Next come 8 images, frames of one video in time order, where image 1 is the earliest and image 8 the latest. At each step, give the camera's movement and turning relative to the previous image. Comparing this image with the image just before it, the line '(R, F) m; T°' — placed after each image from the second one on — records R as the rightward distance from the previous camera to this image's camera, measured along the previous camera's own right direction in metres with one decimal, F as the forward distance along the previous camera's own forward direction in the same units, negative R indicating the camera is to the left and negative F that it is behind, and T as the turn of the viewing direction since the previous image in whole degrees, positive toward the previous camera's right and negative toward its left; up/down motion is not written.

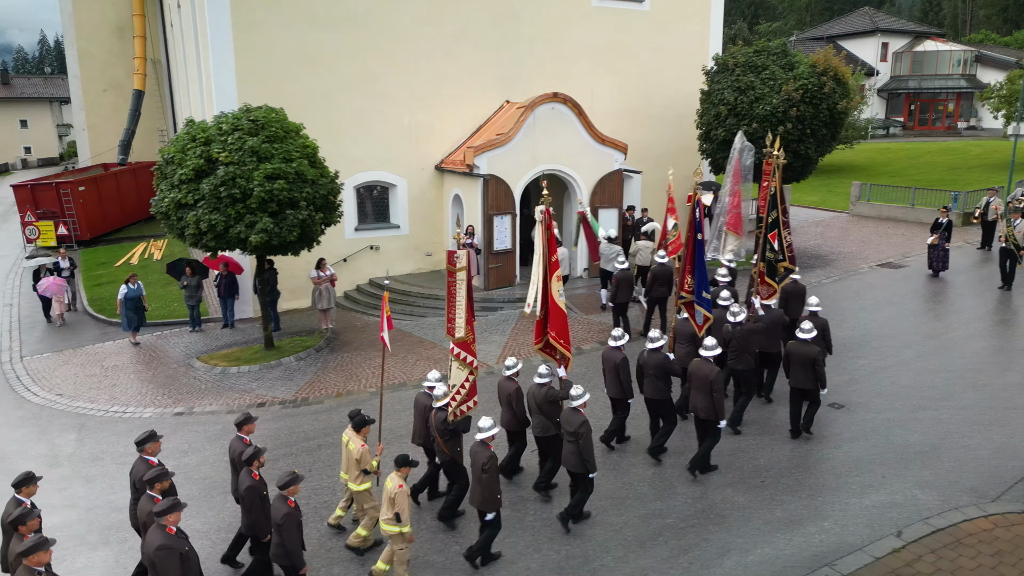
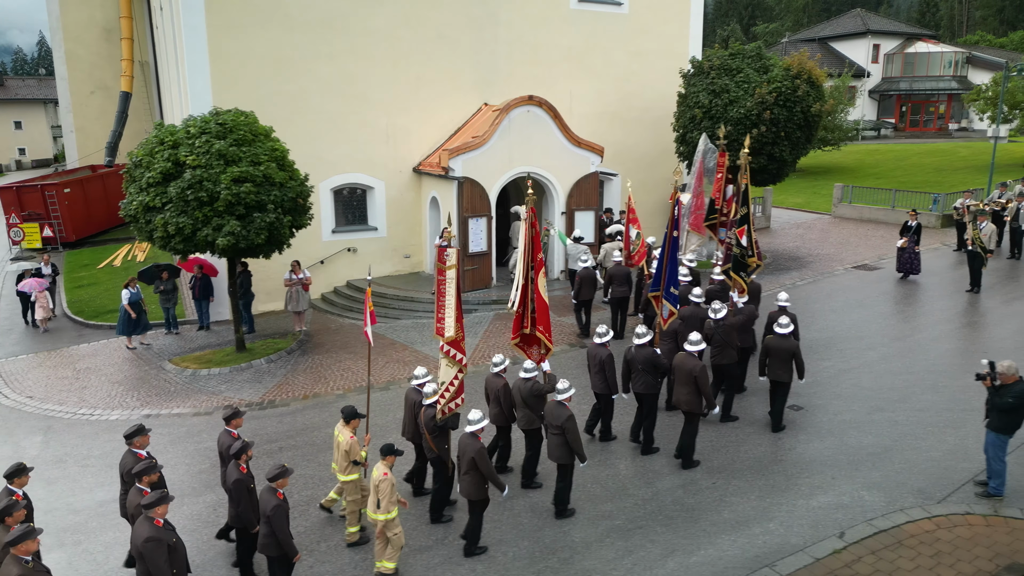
(+0.5, -0.1) m; 0°
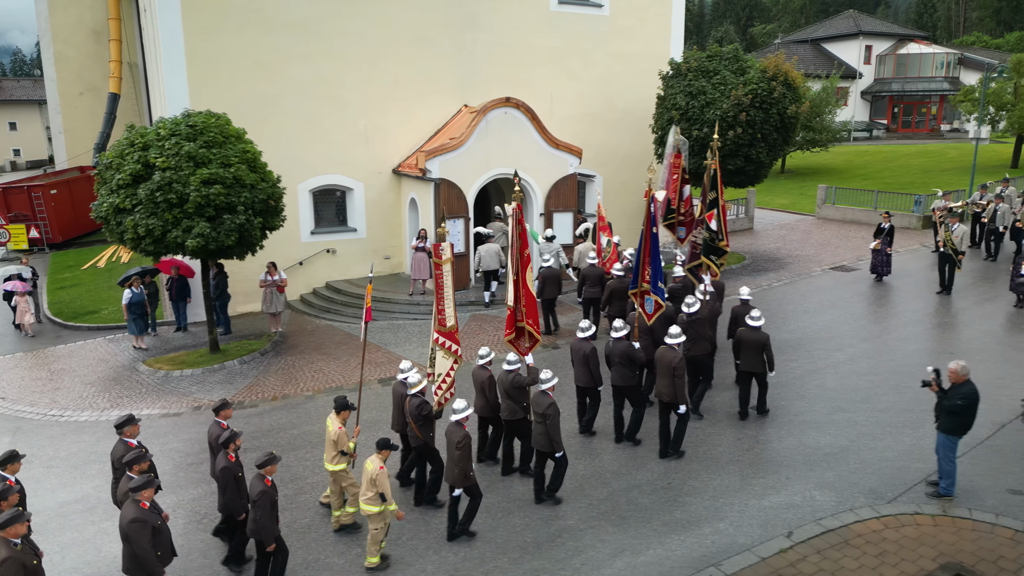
(+0.5, -0.1) m; 0°
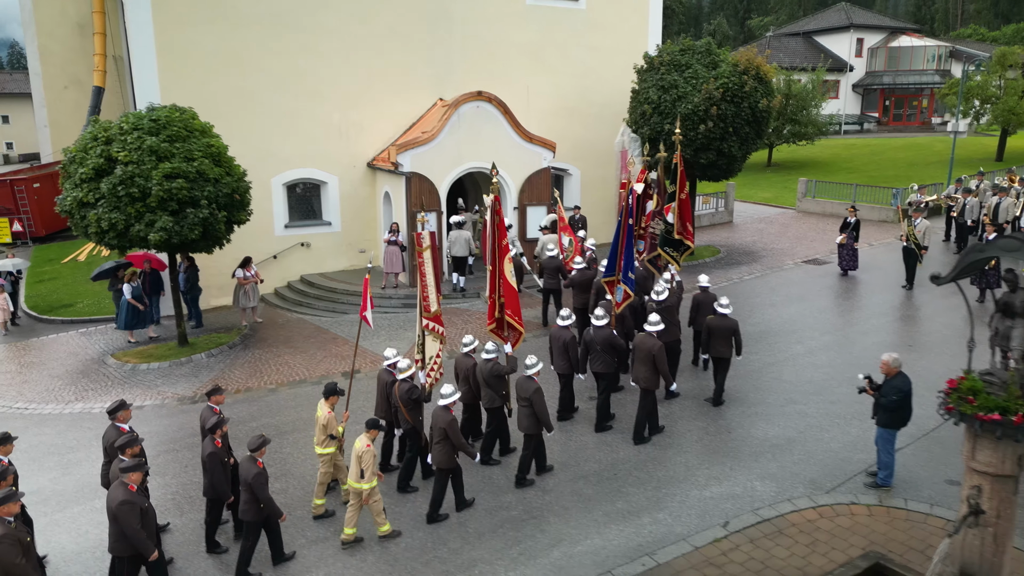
(+0.6, -0.1) m; 0°
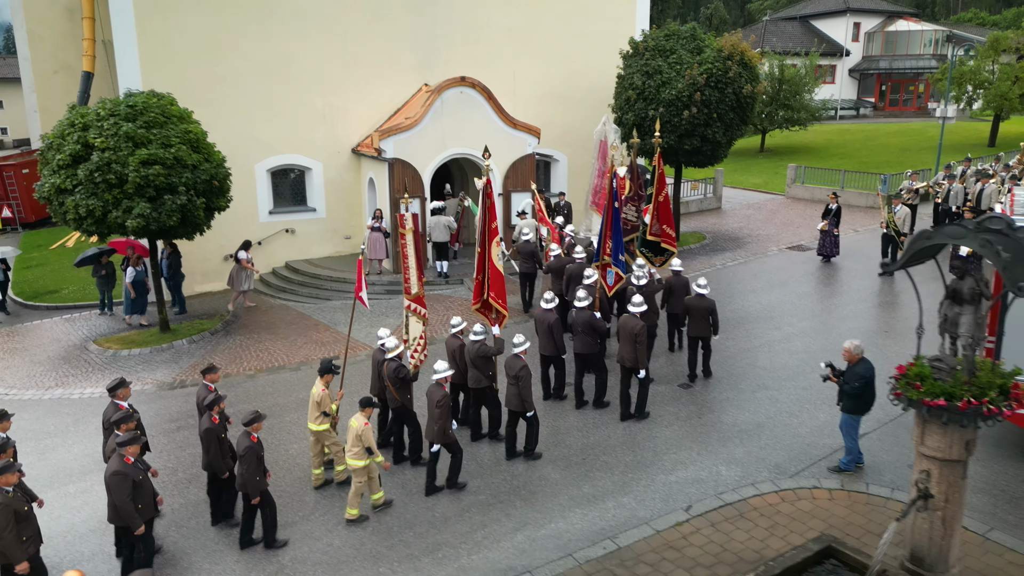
(+0.4, 0.0) m; 0°
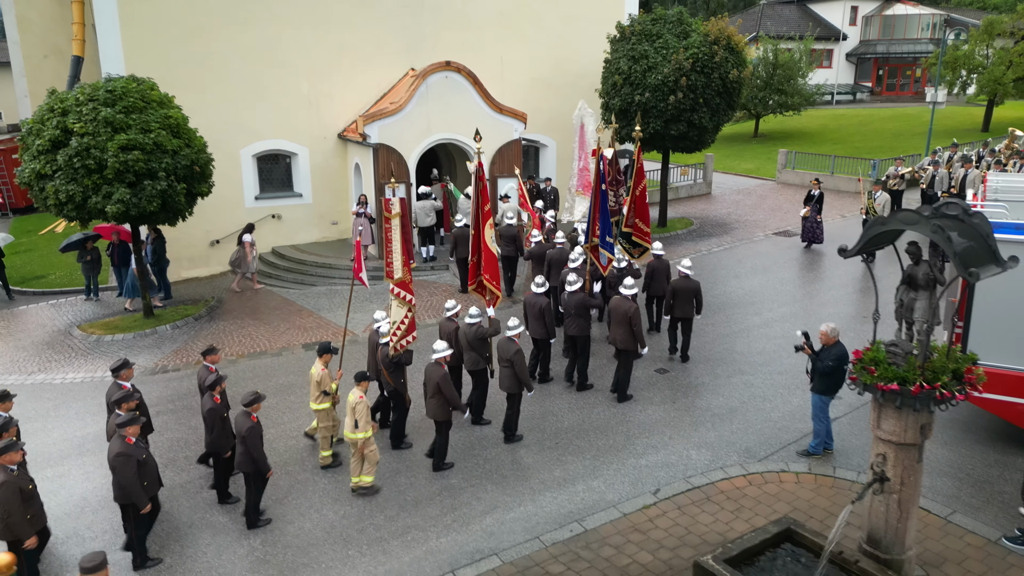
(+0.3, 0.0) m; 0°
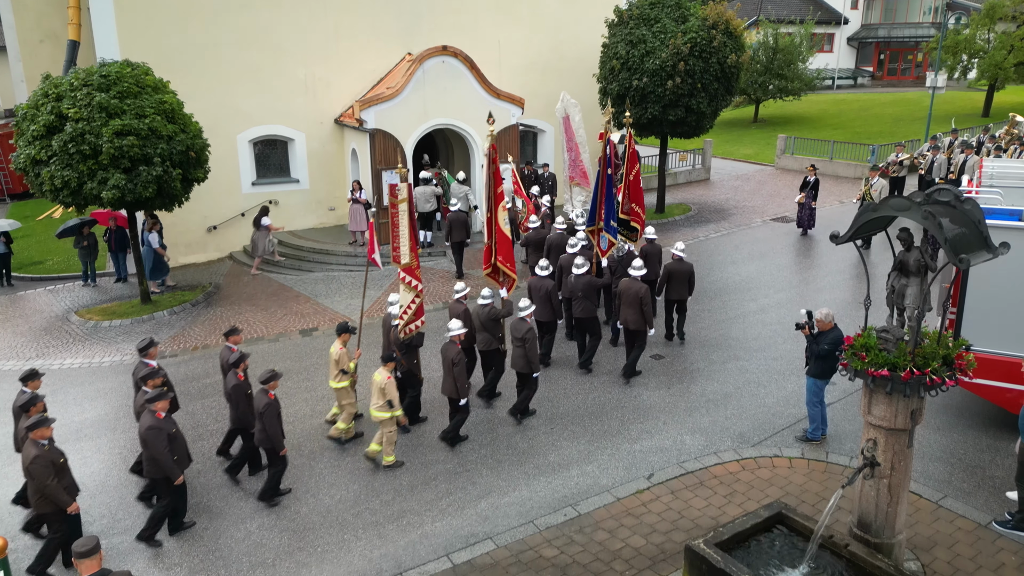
(+0.1, 0.0) m; 0°
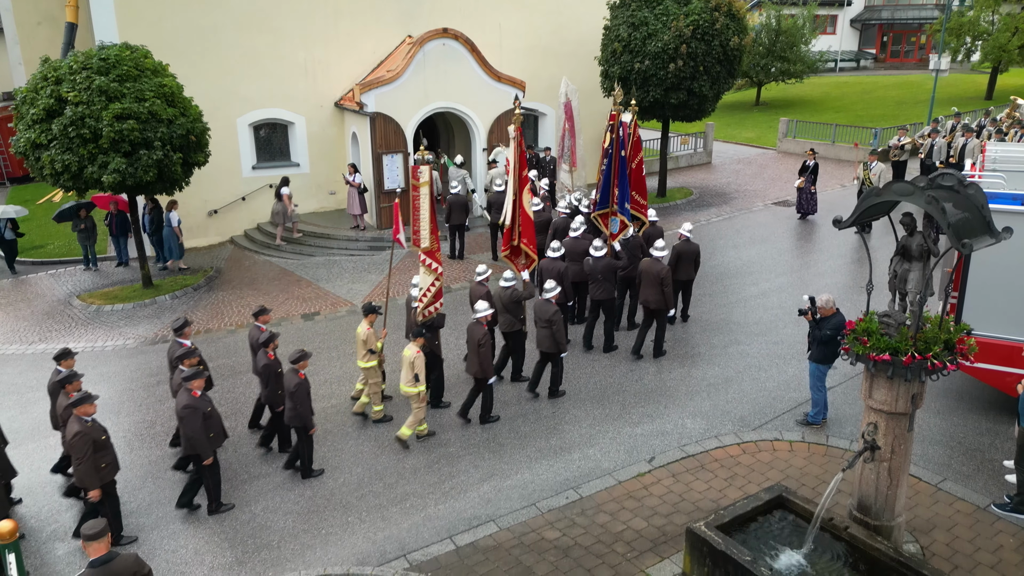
(0.0, 0.0) m; 0°
